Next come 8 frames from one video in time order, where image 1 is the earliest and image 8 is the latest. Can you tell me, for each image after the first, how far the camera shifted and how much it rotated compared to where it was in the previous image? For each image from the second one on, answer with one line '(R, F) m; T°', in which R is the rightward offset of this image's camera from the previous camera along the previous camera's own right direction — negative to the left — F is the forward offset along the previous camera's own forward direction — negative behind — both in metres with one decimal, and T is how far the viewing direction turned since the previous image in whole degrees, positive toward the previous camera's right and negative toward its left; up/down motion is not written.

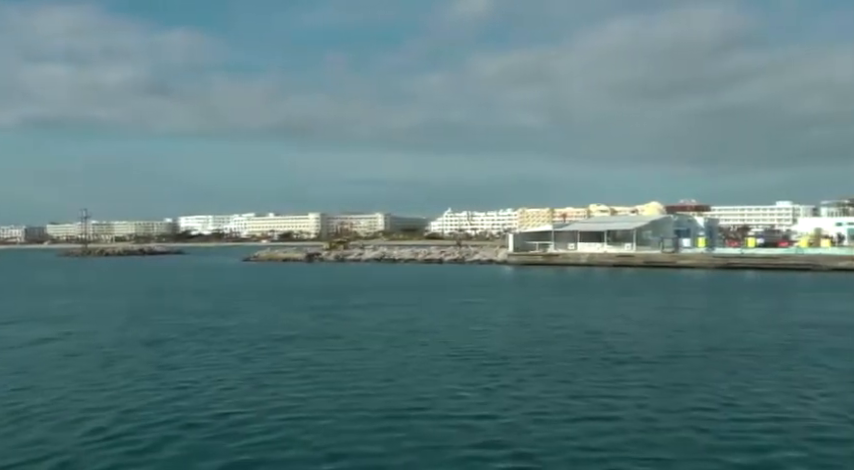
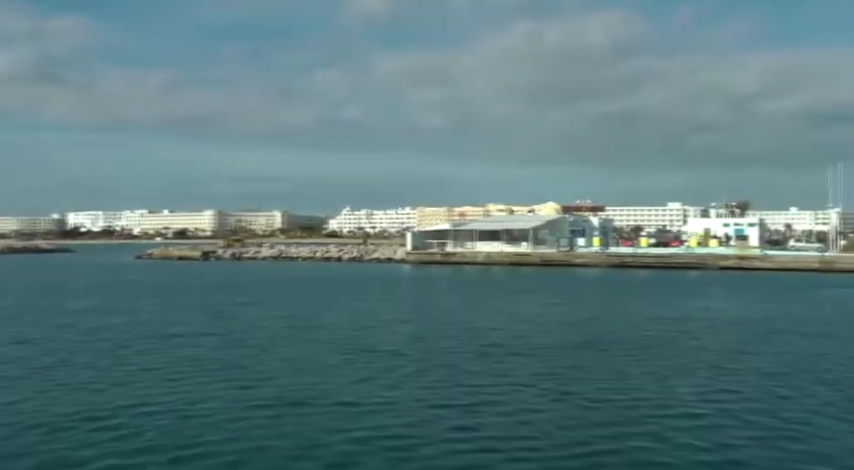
(+1.5, +3.0) m; +7°
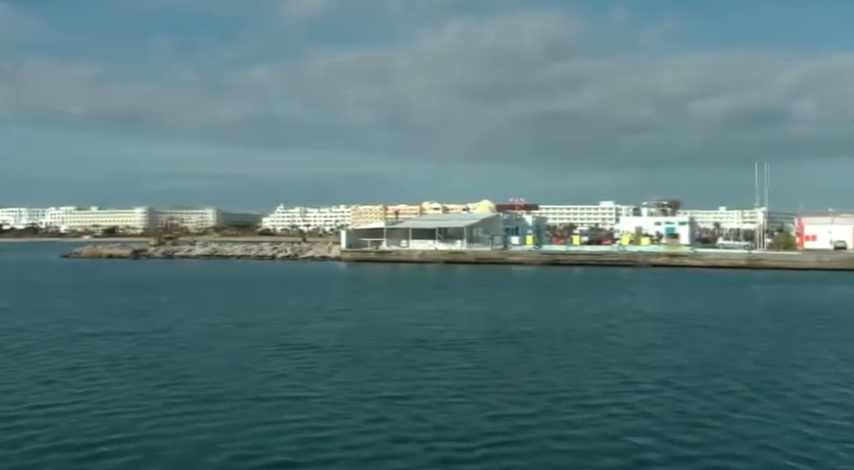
(0.0, -0.2) m; -10°
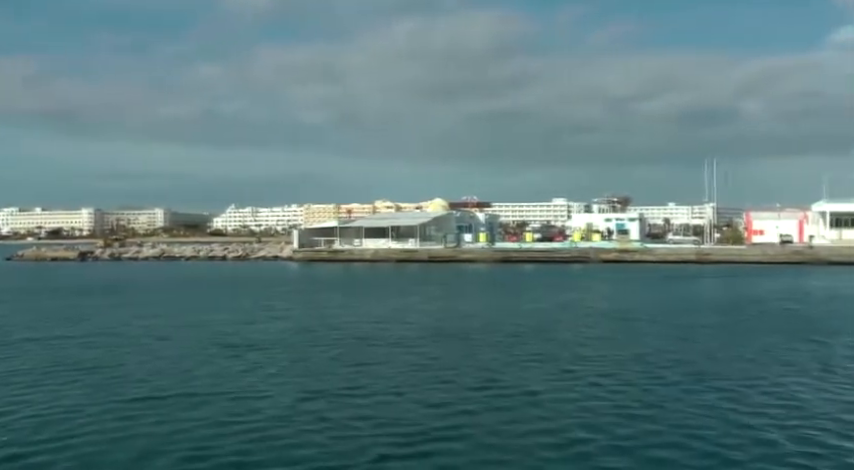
(0.0, +0.3) m; +3°
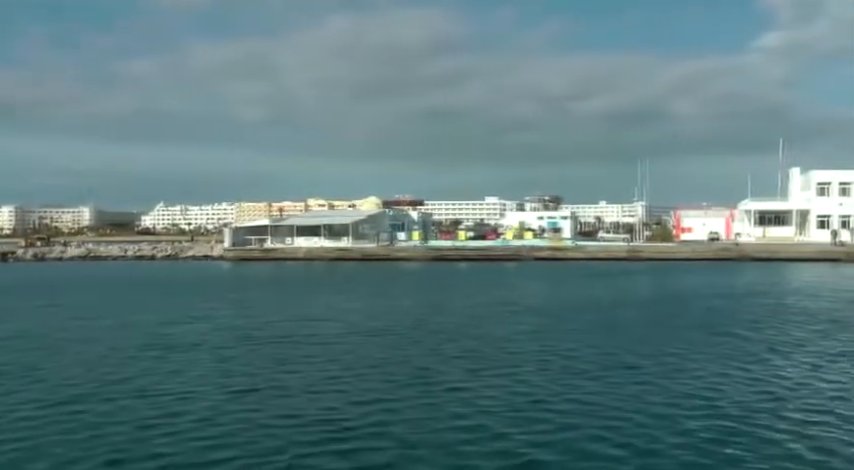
(+0.3, +0.4) m; +4°
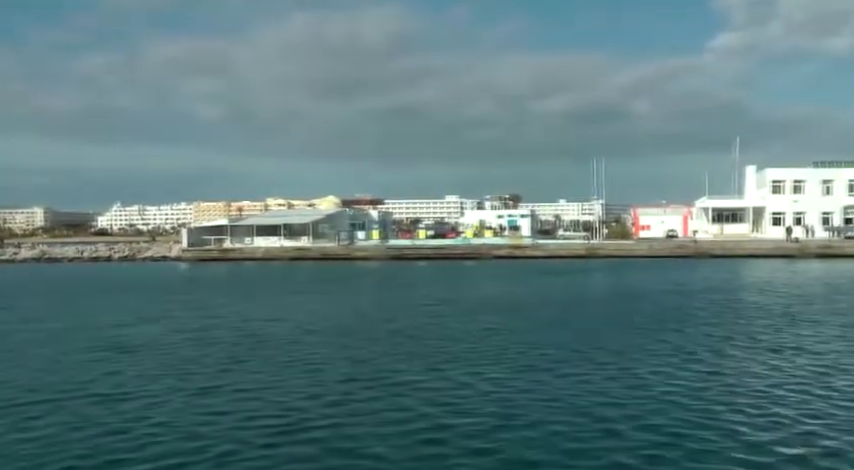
(-4.7, -11.0) m; +3°
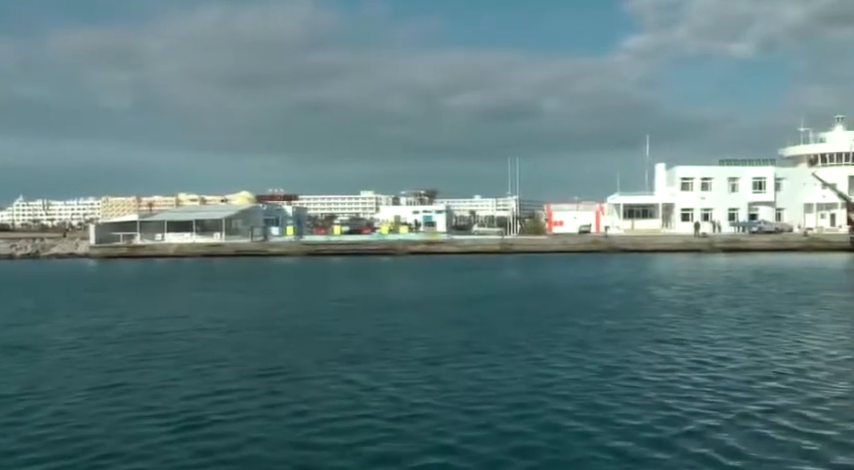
(+0.1, +5.3) m; +6°
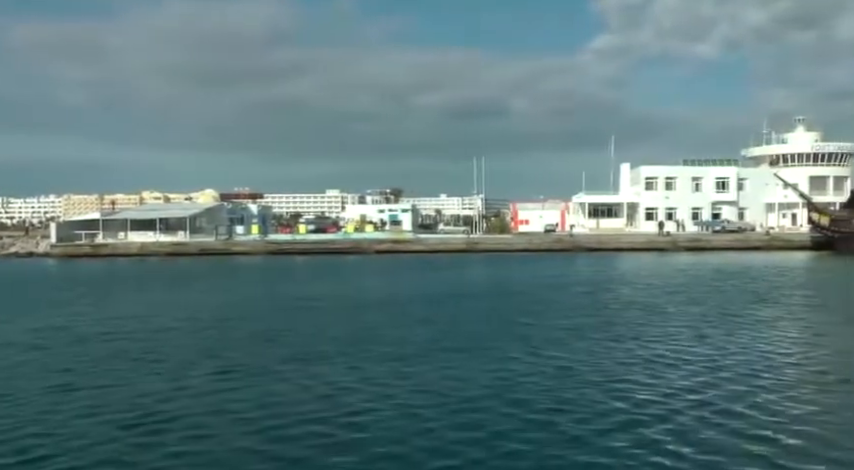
(-0.2, +2.7) m; +2°
